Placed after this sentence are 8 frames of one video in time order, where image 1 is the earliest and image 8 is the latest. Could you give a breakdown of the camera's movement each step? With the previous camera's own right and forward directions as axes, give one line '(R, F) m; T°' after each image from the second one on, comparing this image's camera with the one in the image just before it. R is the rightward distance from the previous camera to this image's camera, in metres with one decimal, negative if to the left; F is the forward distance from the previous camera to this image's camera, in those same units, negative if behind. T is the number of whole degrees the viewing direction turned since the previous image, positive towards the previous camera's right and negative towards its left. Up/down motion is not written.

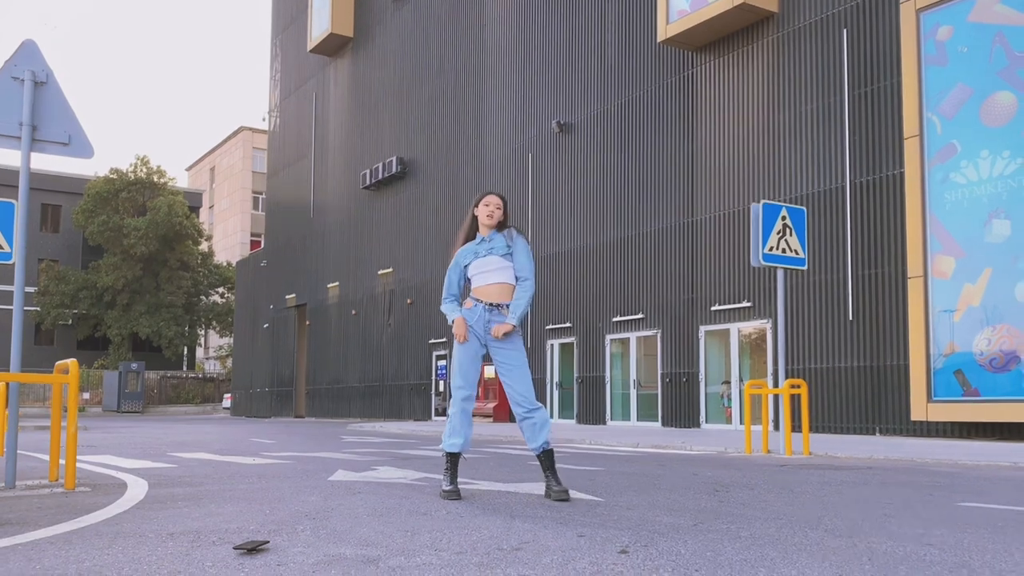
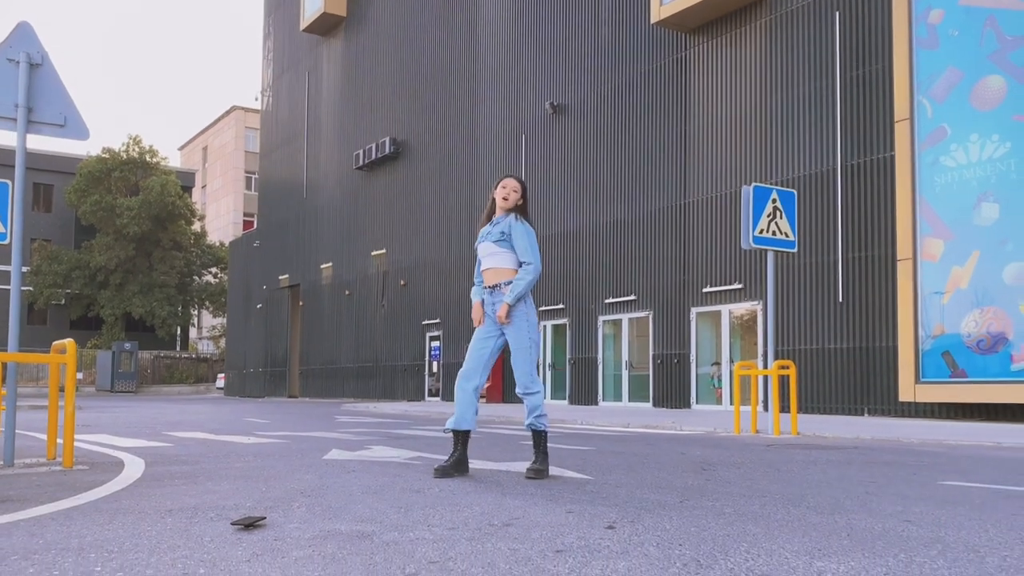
(0.0, 0.0) m; 0°
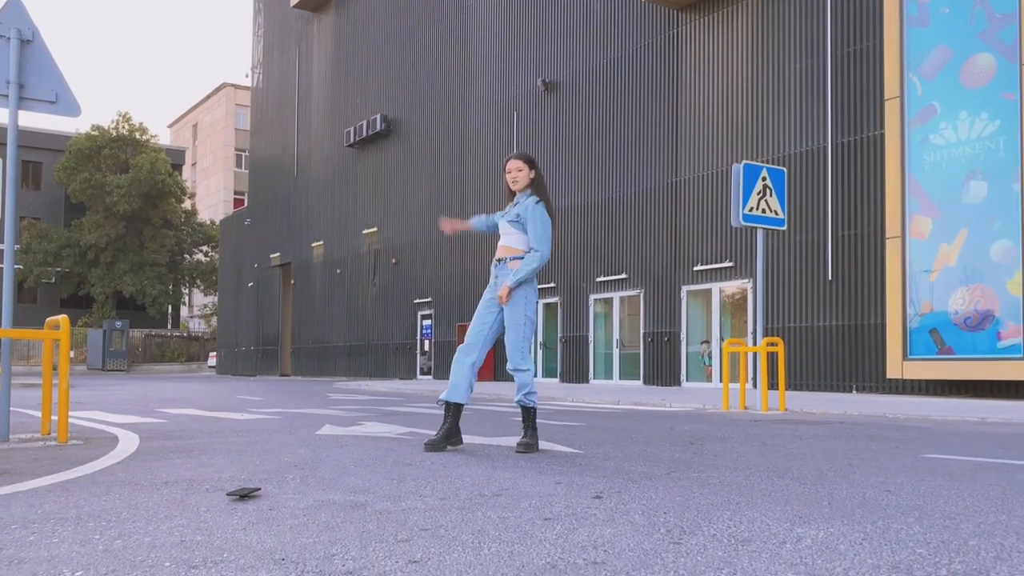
(0.0, 0.0) m; 0°
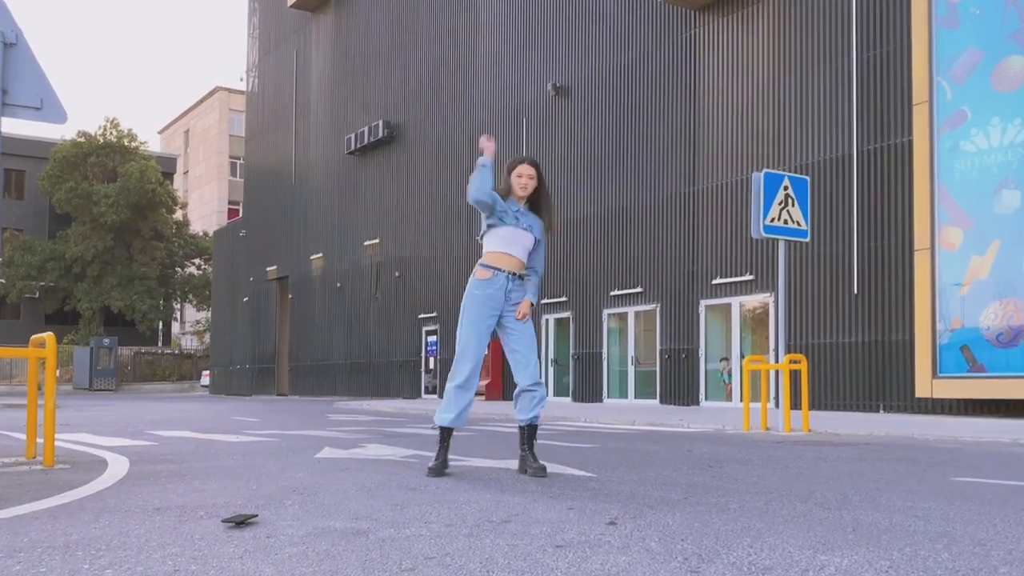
(0.0, +0.4) m; 0°
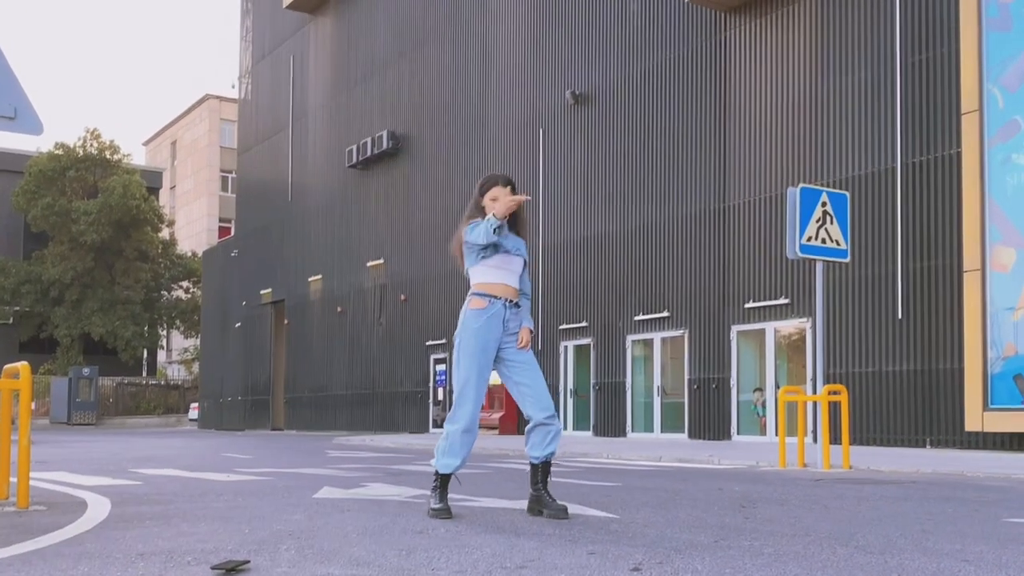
(0.0, +0.6) m; -1°
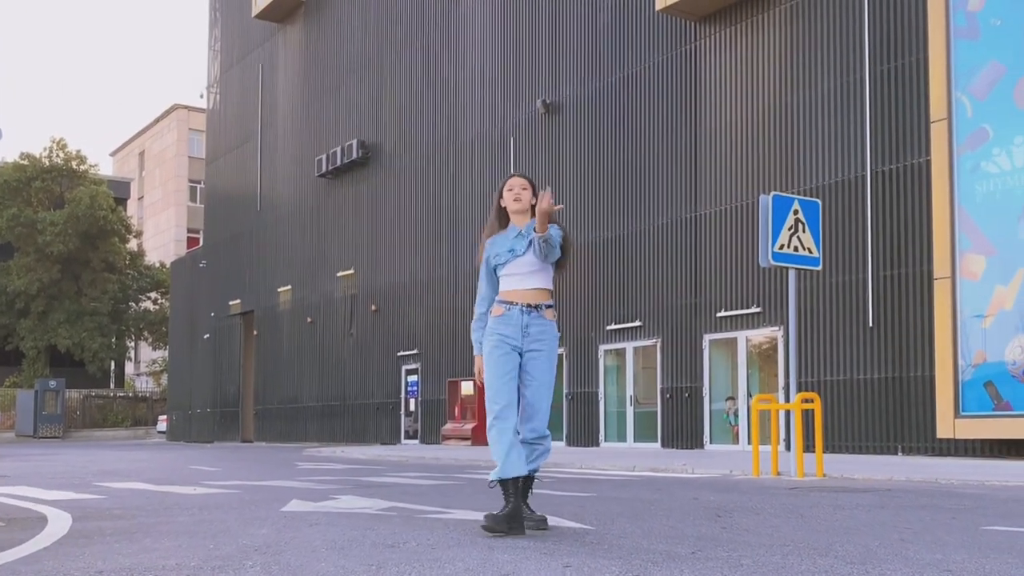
(+0.1, 0.0) m; +1°
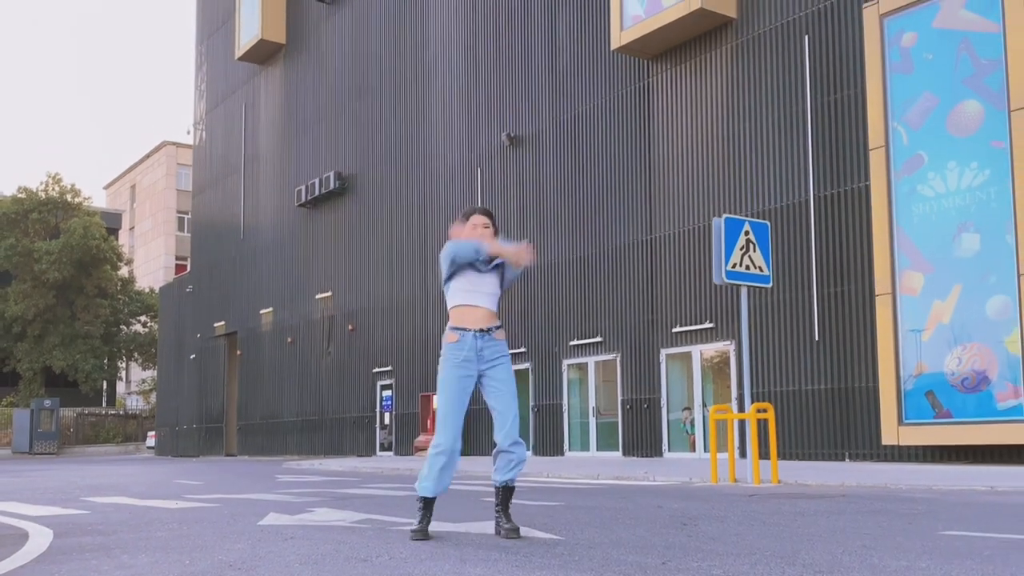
(0.0, -0.5) m; +2°
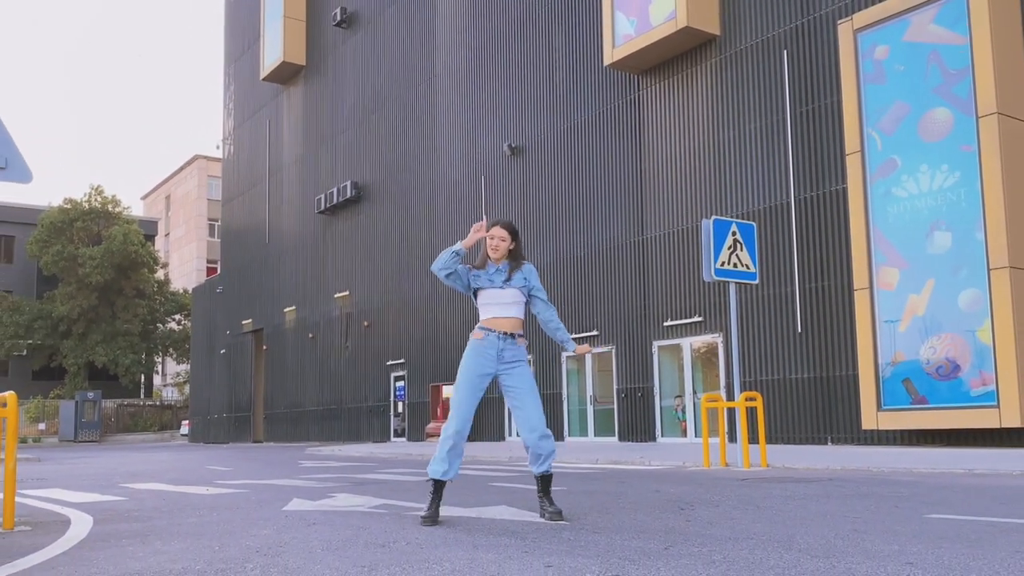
(-0.1, -0.6) m; +1°
